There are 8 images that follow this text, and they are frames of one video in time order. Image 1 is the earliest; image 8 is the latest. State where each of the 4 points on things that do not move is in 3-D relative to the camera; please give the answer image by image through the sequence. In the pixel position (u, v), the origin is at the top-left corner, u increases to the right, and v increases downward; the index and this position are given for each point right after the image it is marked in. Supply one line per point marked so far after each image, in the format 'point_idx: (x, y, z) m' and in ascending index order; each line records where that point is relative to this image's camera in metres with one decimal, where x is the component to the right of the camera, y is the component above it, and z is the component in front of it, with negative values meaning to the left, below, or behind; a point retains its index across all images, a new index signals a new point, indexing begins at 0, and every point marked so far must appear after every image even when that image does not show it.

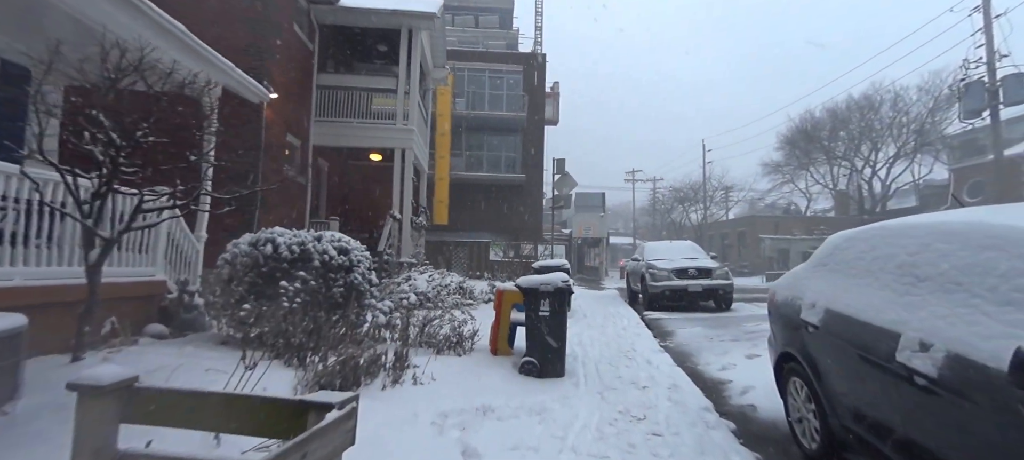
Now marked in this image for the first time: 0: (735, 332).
0: (+4.3, -2.0, +8.4) m
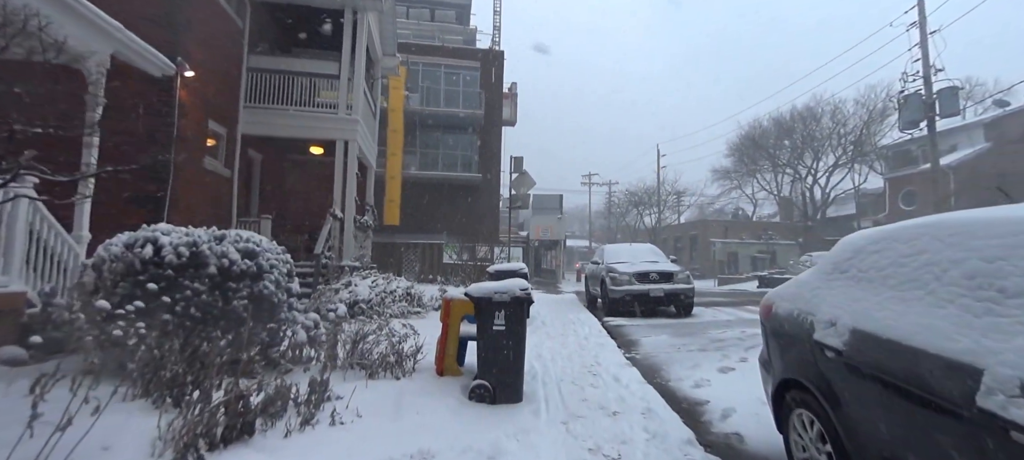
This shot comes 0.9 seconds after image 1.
0: (+3.5, -2.0, +8.0) m
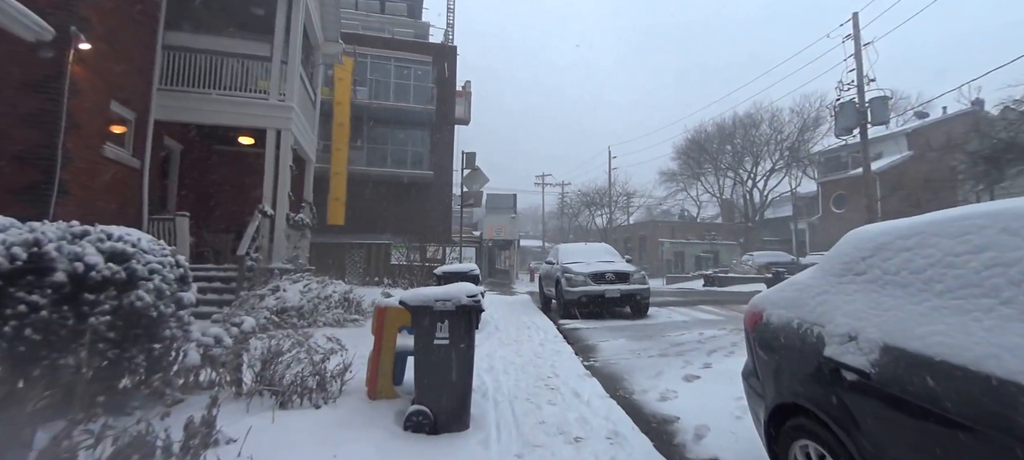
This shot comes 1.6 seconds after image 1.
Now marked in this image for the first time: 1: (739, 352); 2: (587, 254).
0: (+2.6, -2.0, +7.6) m
1: (+3.6, -1.9, +6.9) m
2: (+2.2, -0.7, +12.5) m
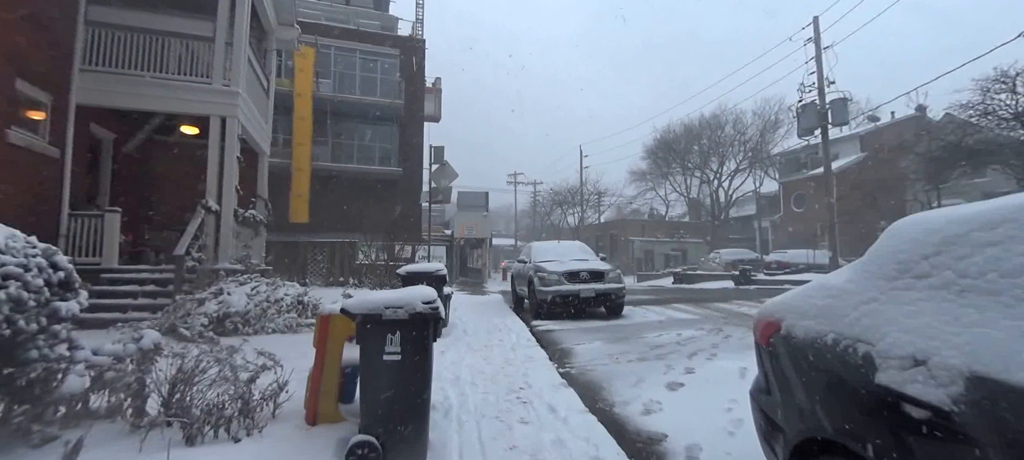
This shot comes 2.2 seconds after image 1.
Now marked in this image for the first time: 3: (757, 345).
0: (+2.1, -2.0, +7.2) m
1: (+3.1, -1.9, +6.5) m
2: (+1.3, -0.6, +12.0) m
3: (+1.4, -0.7, +2.6) m
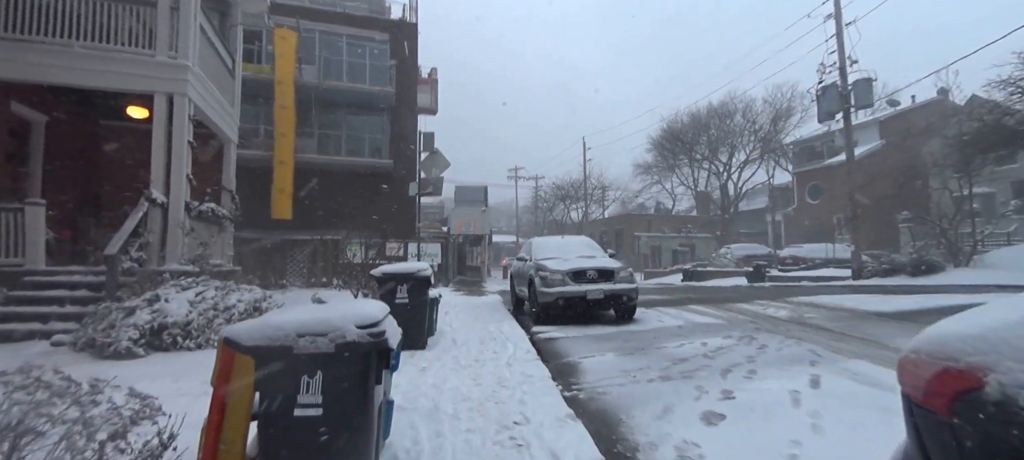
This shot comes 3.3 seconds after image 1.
0: (+2.0, -1.8, +6.0) m
1: (+3.1, -1.7, +5.3) m
2: (+1.3, -0.5, +10.8) m
3: (+1.3, -0.6, +1.4) m
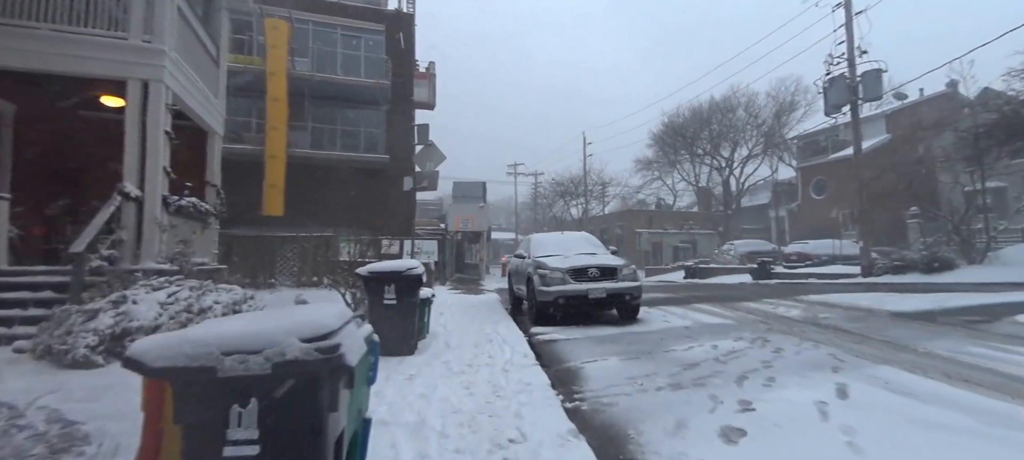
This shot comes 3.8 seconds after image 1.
0: (+2.0, -1.7, +5.5) m
1: (+3.0, -1.7, +4.8) m
2: (+1.2, -0.4, +10.4) m
3: (+1.3, -0.6, +0.9) m
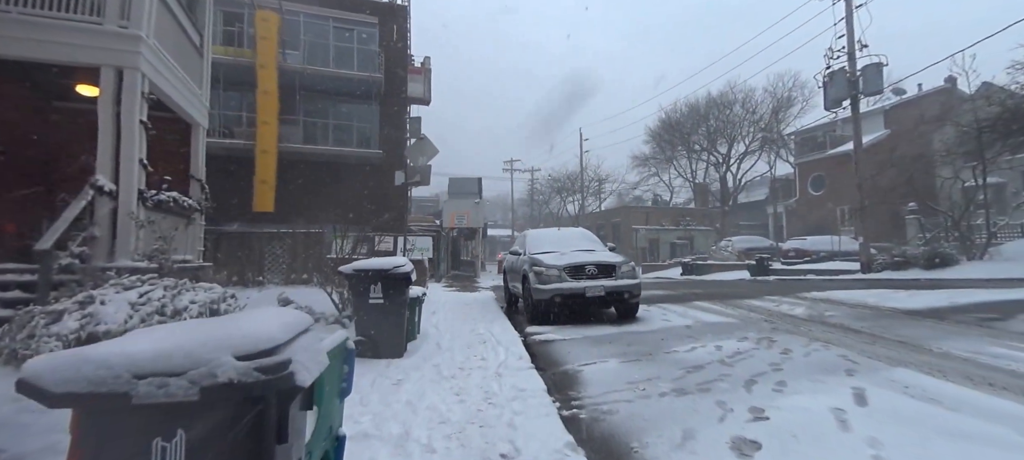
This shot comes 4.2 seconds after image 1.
0: (+1.9, -1.7, +5.2) m
1: (+2.9, -1.6, +4.5) m
2: (+1.1, -0.3, +10.0) m
3: (+1.3, -0.5, +0.6) m
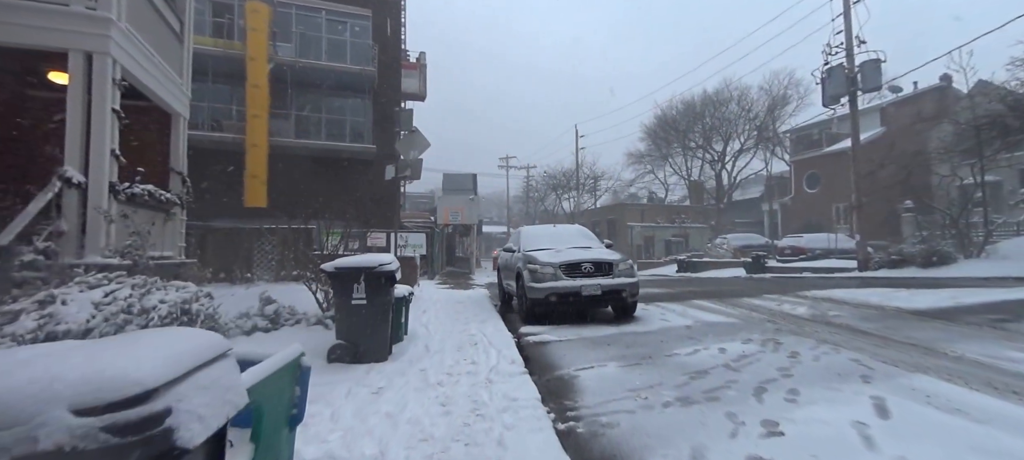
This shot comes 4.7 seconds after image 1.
0: (+1.8, -1.6, +4.9) m
1: (+2.9, -1.6, +4.2) m
2: (+1.0, -0.2, +9.7) m
3: (+1.2, -0.5, +0.2) m
